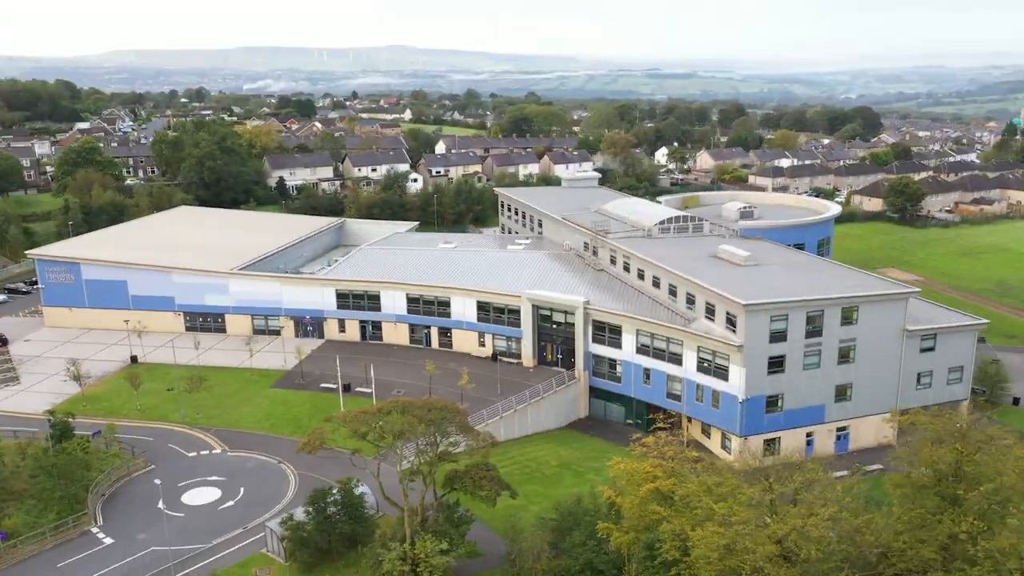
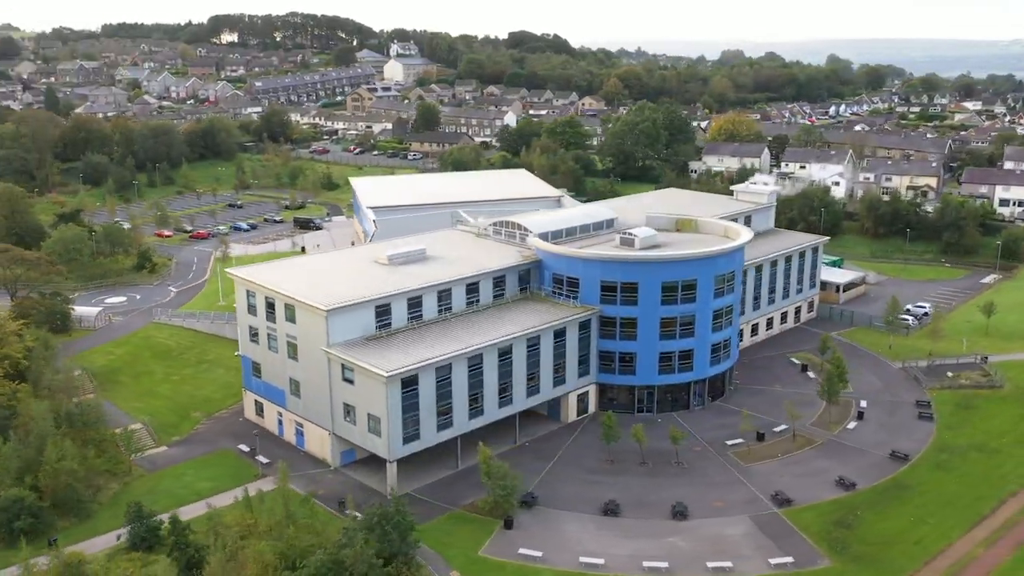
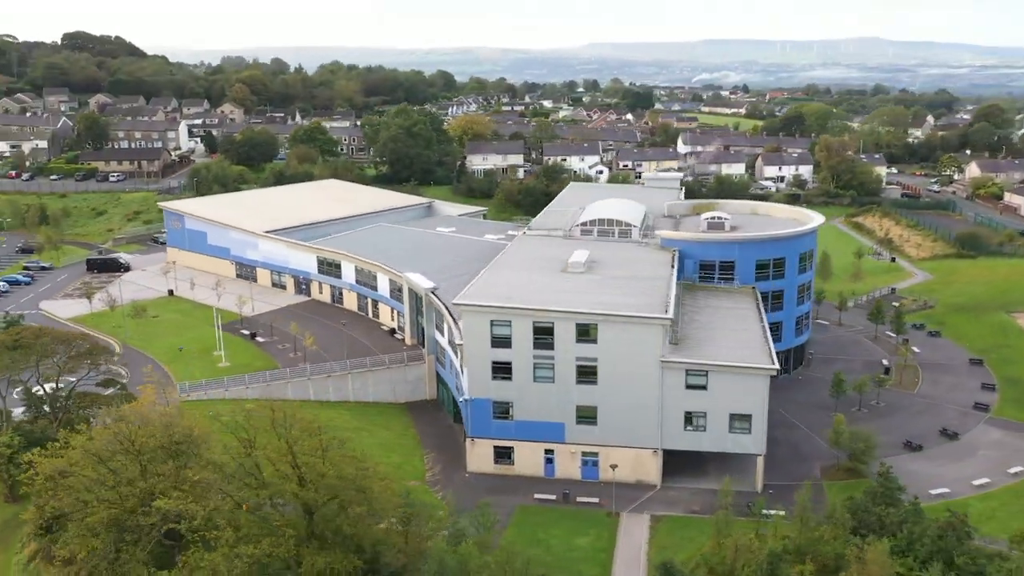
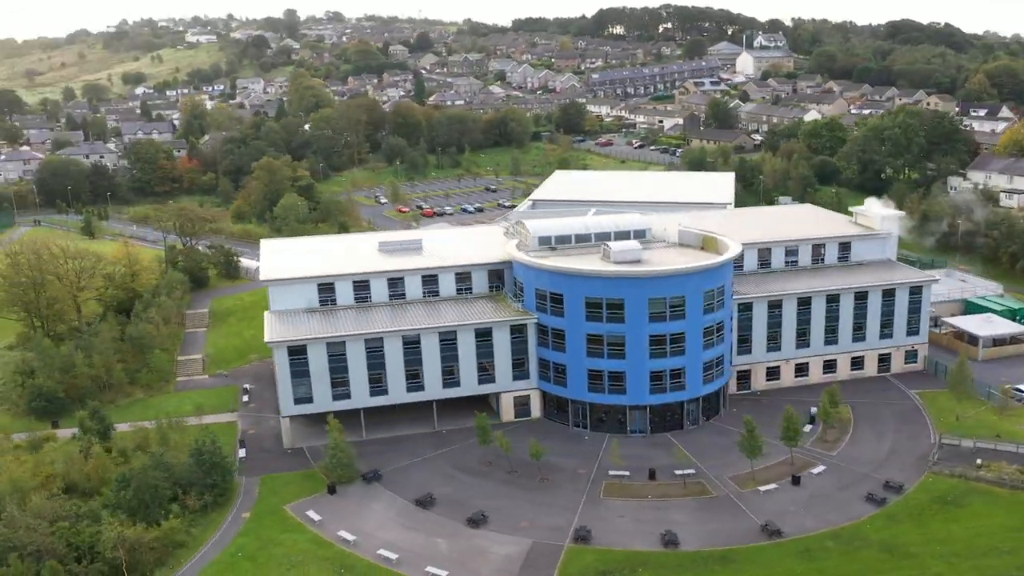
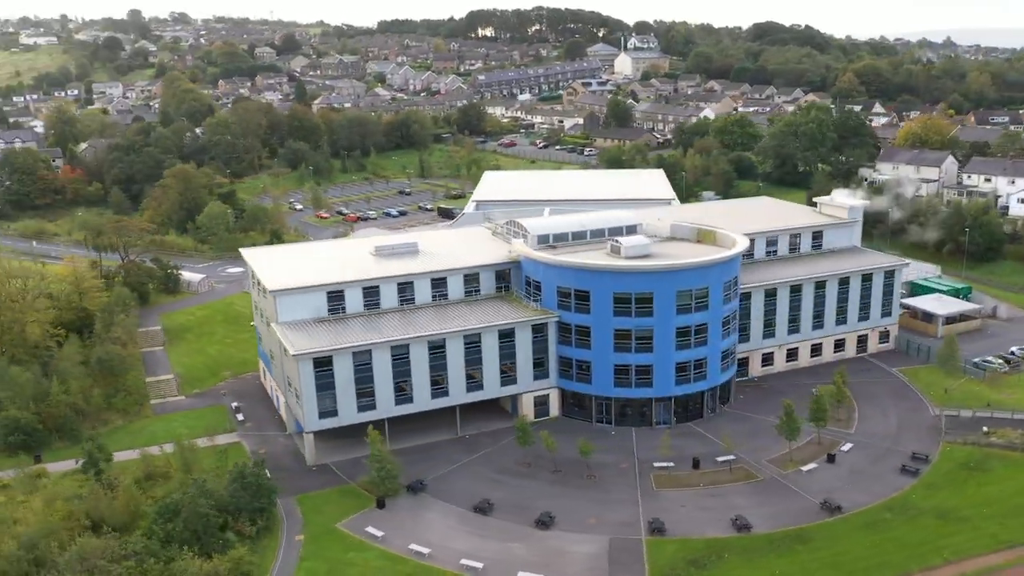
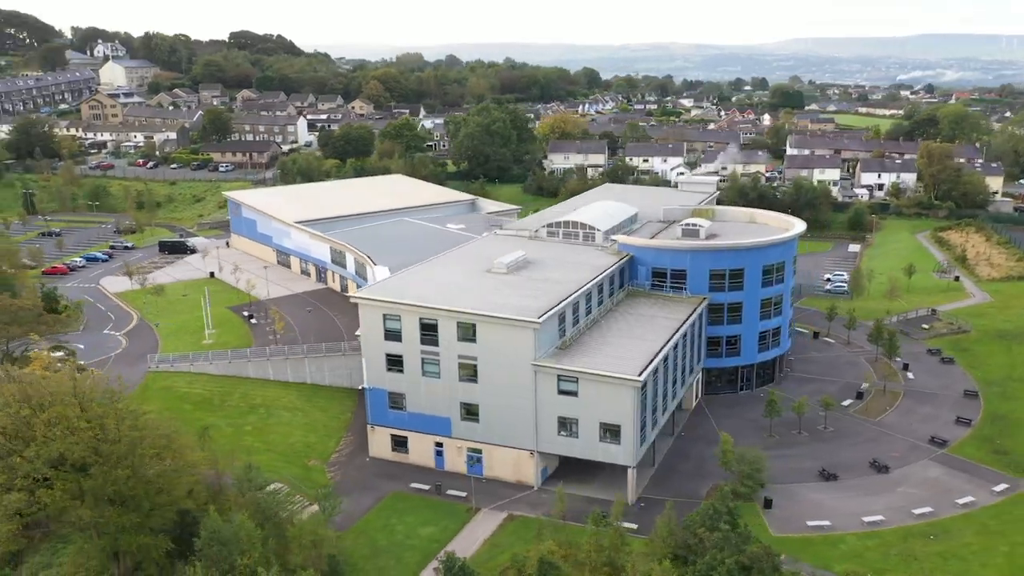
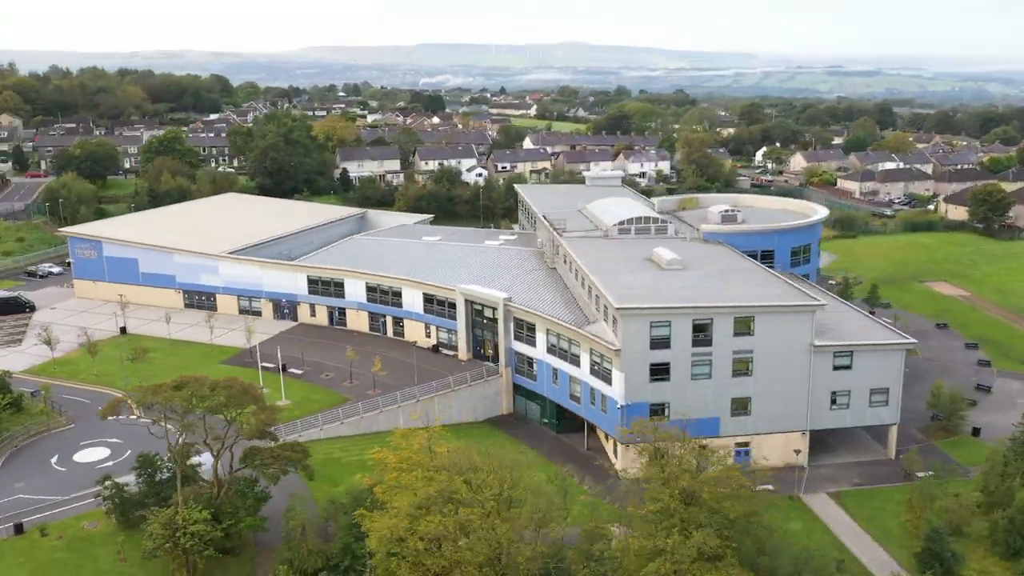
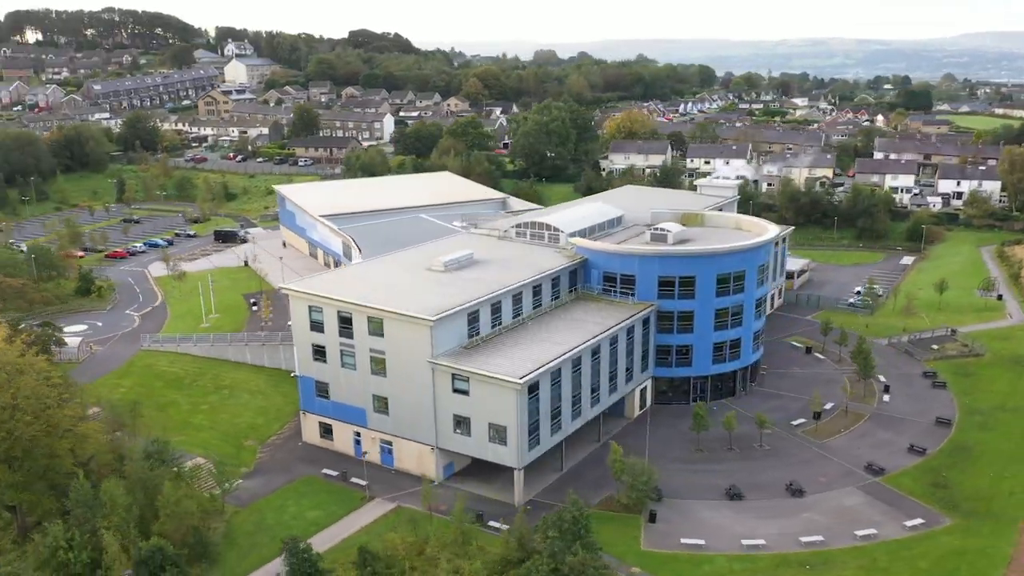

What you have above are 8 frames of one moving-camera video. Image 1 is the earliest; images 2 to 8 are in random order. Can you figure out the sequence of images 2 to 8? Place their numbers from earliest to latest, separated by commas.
7, 3, 6, 8, 2, 5, 4
